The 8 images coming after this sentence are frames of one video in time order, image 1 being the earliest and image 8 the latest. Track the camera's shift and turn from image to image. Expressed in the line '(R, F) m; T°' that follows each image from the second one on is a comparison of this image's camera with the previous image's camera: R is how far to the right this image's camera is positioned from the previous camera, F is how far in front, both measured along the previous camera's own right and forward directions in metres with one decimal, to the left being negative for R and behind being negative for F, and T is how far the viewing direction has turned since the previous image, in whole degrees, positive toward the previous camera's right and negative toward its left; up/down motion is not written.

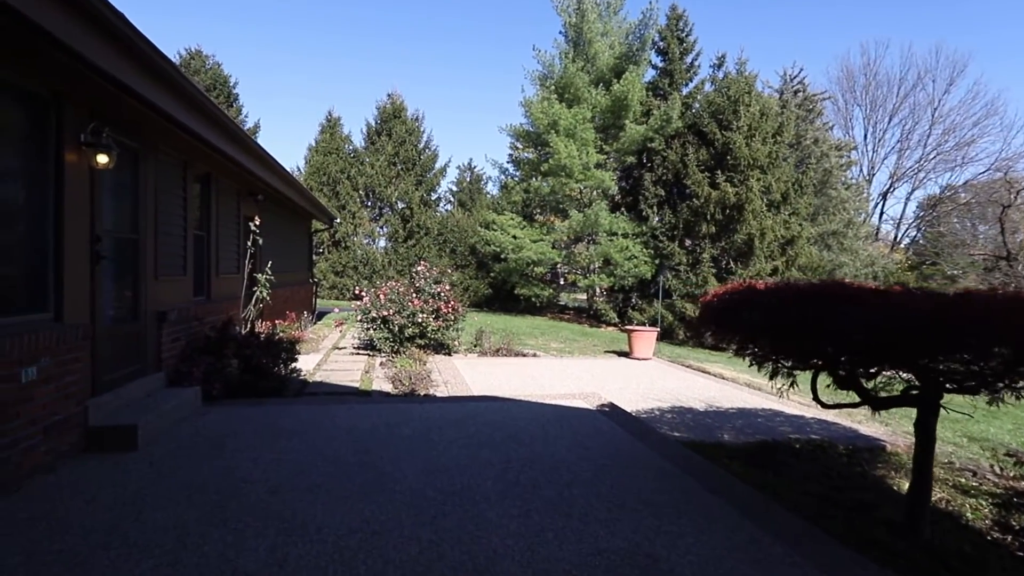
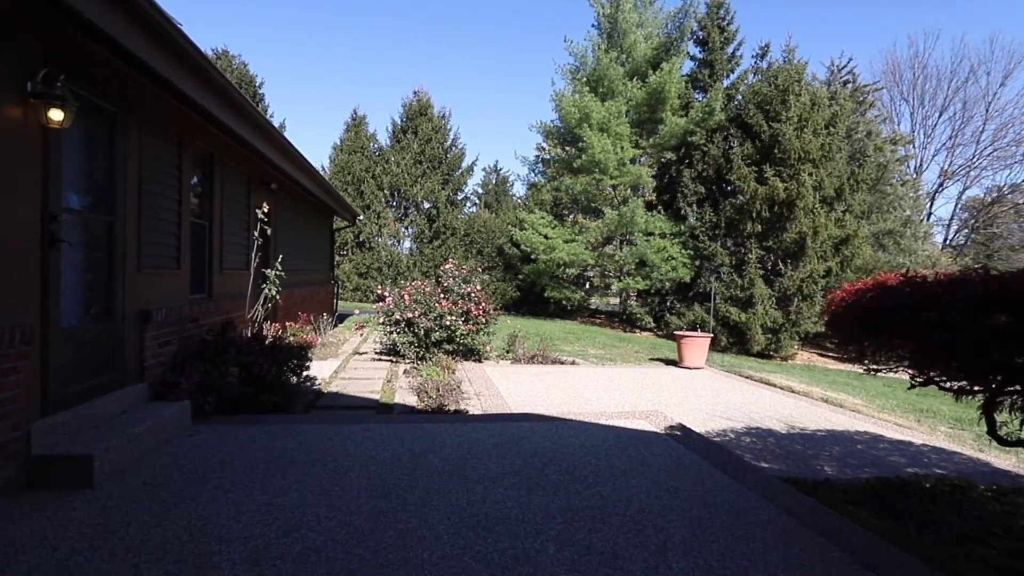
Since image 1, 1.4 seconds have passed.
(-0.2, +0.9) m; -2°
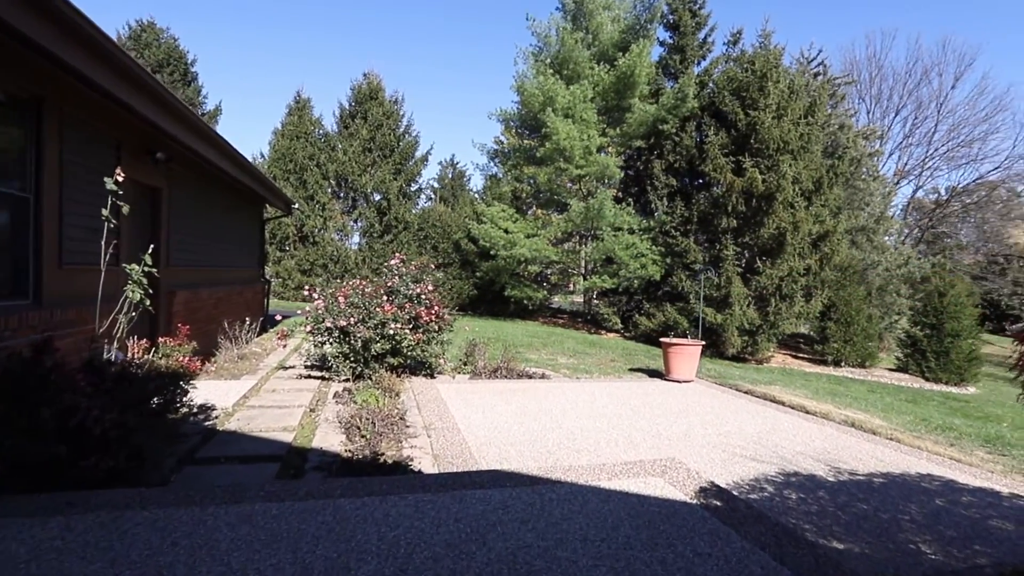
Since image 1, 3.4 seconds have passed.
(0.0, +1.4) m; +4°
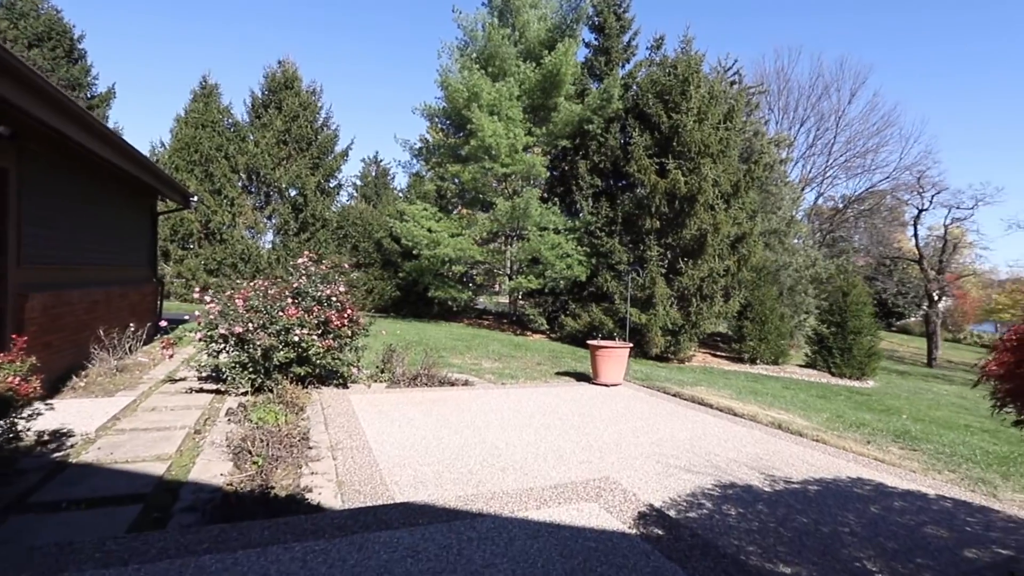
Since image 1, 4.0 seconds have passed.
(+0.1, +0.4) m; +7°
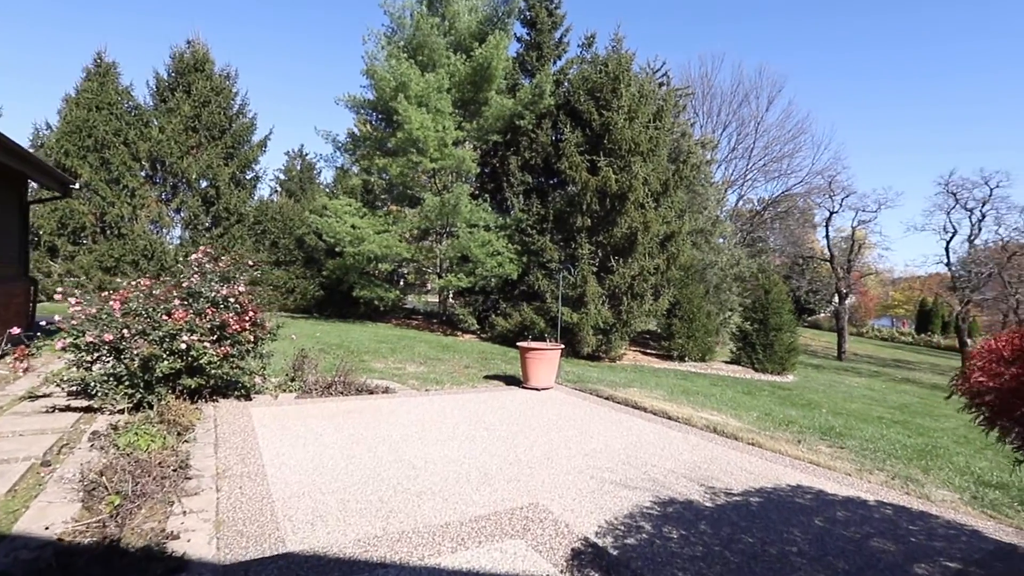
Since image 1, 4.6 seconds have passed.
(+0.1, +0.4) m; +7°
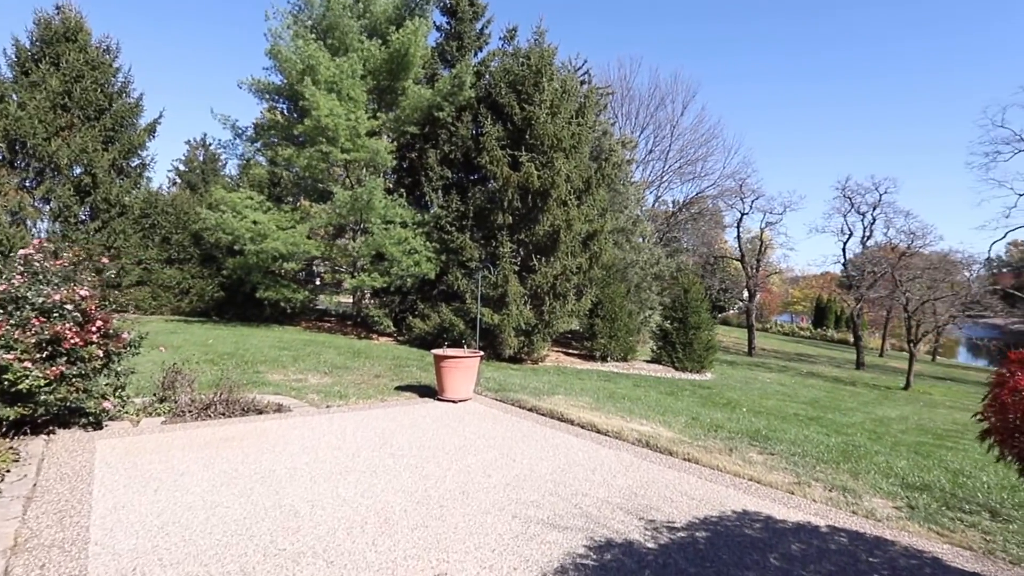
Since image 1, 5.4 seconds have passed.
(+0.1, +0.6) m; +8°
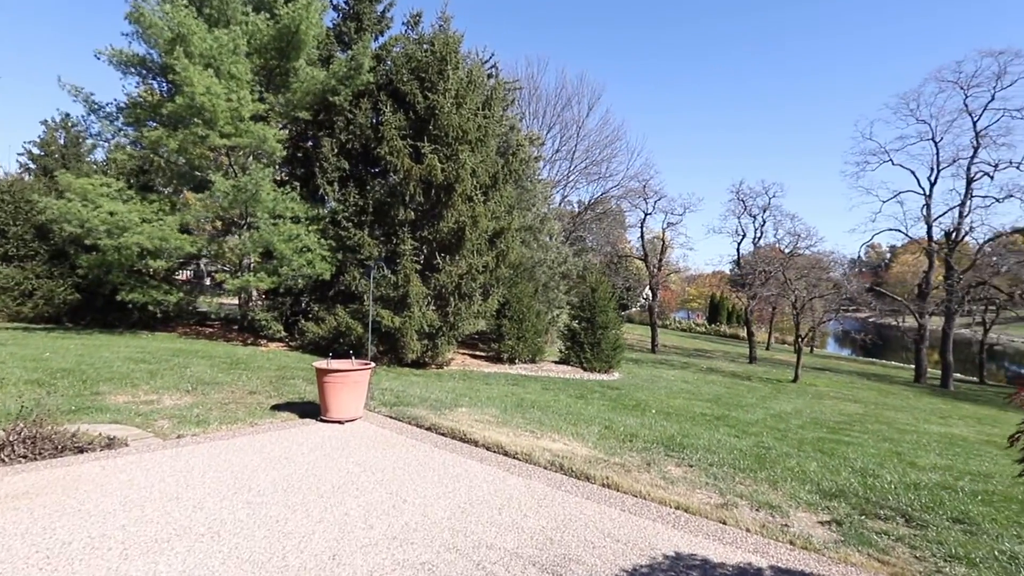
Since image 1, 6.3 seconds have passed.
(+0.1, +0.7) m; +9°
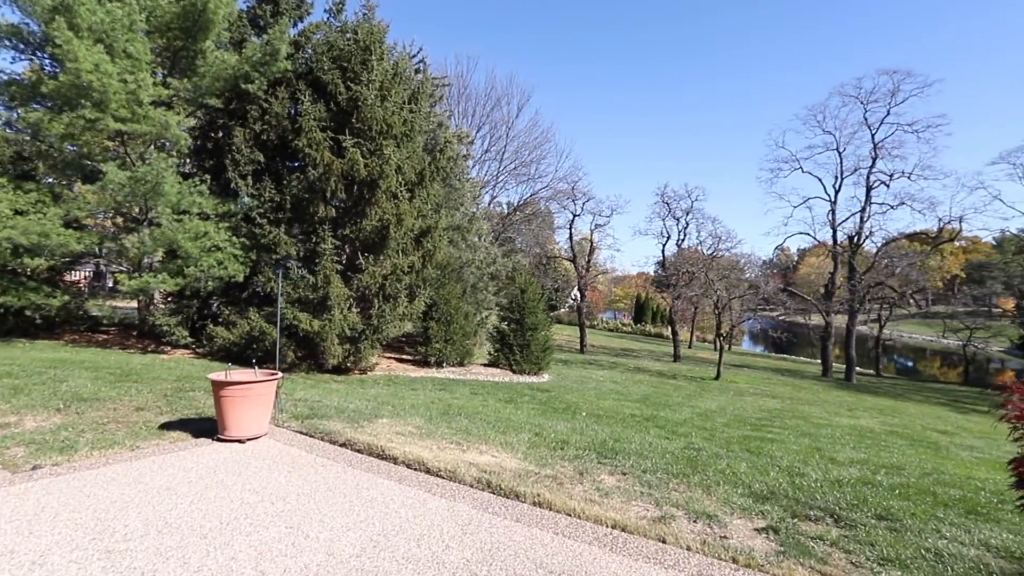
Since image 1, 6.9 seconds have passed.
(+0.1, +0.4) m; +7°
